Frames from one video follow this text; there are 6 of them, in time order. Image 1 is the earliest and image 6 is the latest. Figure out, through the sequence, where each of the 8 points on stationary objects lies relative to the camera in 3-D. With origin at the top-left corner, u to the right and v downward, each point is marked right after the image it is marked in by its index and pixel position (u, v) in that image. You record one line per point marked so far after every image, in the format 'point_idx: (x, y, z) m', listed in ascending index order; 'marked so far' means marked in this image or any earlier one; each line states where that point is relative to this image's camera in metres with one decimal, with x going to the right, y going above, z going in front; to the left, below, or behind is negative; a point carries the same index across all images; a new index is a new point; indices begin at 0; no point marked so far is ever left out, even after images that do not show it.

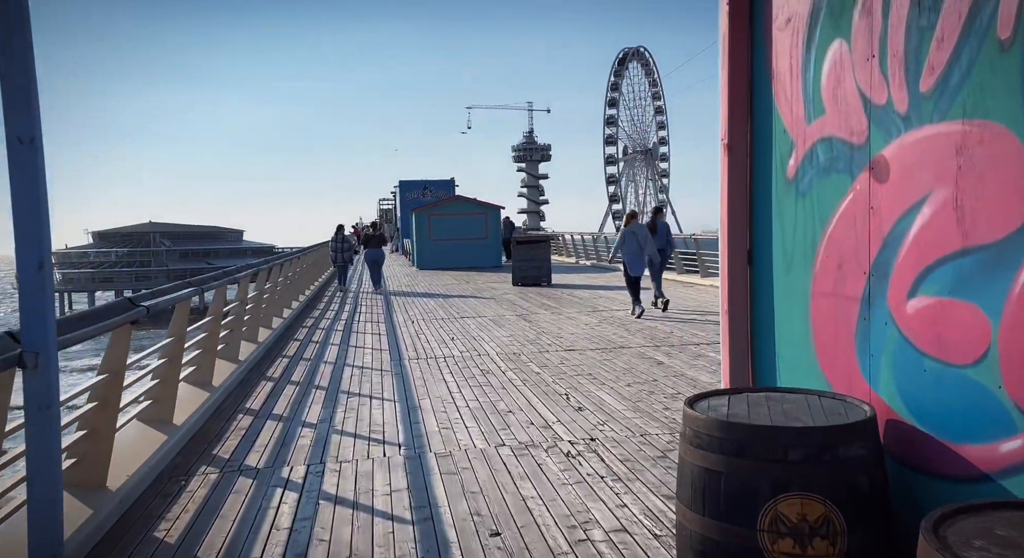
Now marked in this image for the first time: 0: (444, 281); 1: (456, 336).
0: (-1.6, -0.1, +19.0) m
1: (-0.7, -0.7, +9.4) m
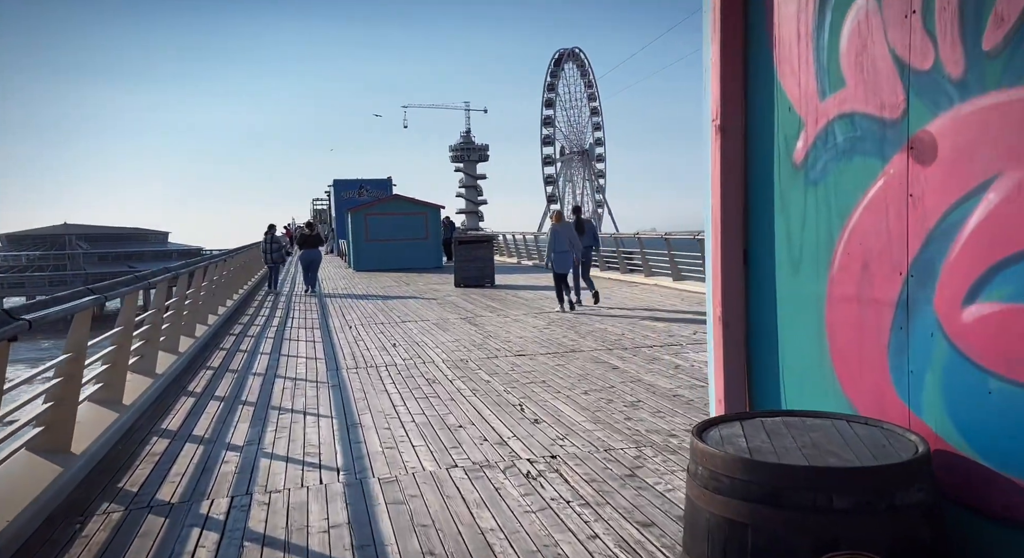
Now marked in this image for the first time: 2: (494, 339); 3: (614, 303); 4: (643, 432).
0: (-3.0, -0.1, +18.3) m
1: (-1.3, -0.7, +8.8) m
2: (-0.2, -0.7, +8.6) m
3: (+1.7, -0.4, +13.3) m
4: (+0.8, -1.0, +5.0) m
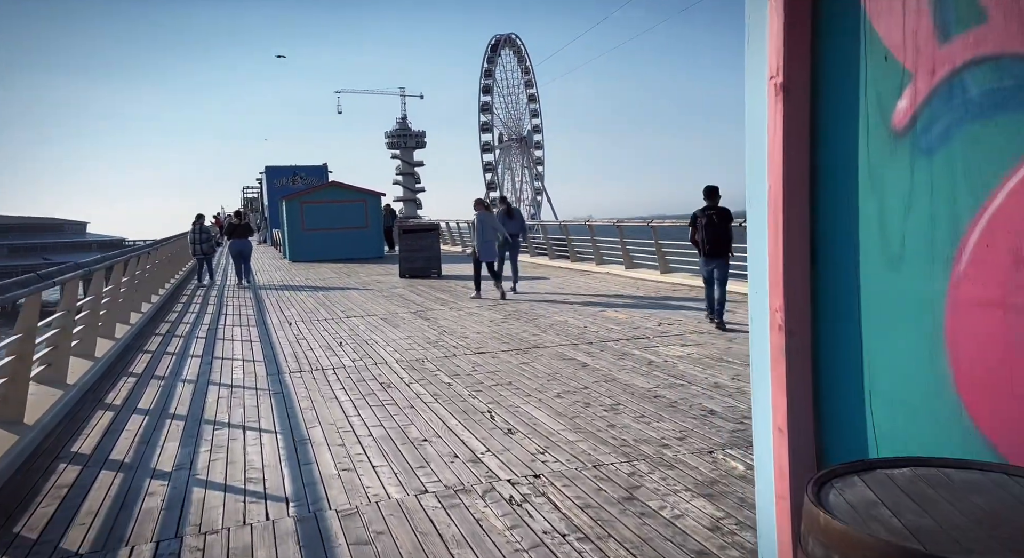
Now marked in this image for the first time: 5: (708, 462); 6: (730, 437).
0: (-4.2, +0.1, +17.4) m
1: (-1.7, -0.6, +8.1) m
2: (-0.6, -0.6, +8.0) m
3: (+0.9, -0.2, +12.8) m
4: (+0.7, -0.9, +4.5) m
5: (+1.0, -0.9, +4.1) m
6: (+1.2, -0.9, +4.5) m
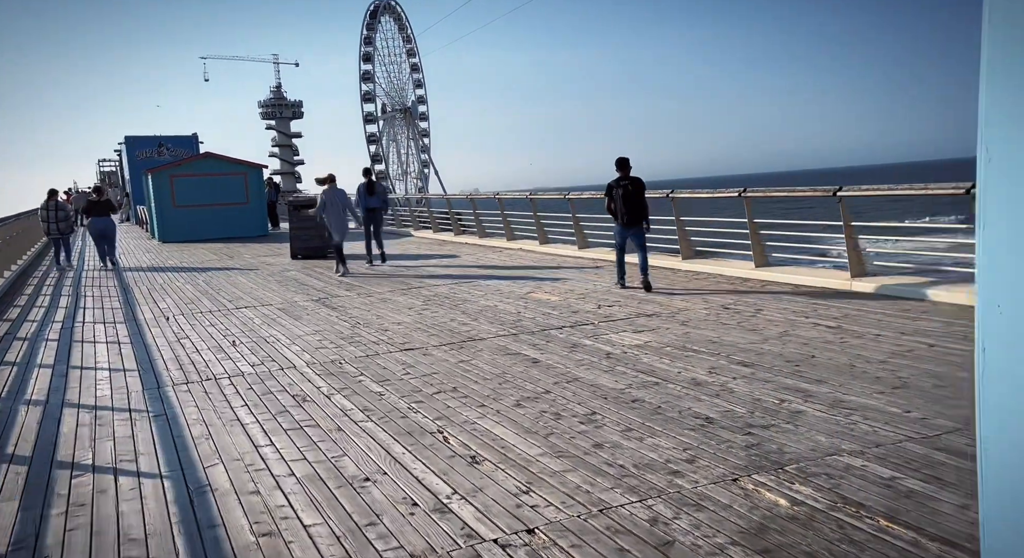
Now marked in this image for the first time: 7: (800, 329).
0: (-6.2, +0.5, +15.7) m
1: (-2.4, -0.5, +6.8) m
2: (-1.3, -0.5, +6.9) m
3: (-0.5, +0.1, +11.8) m
4: (+0.5, -0.9, +3.6) m
5: (+0.9, -0.9, +3.2) m
6: (+1.1, -0.8, +3.7) m
7: (+2.3, -0.4, +6.4) m
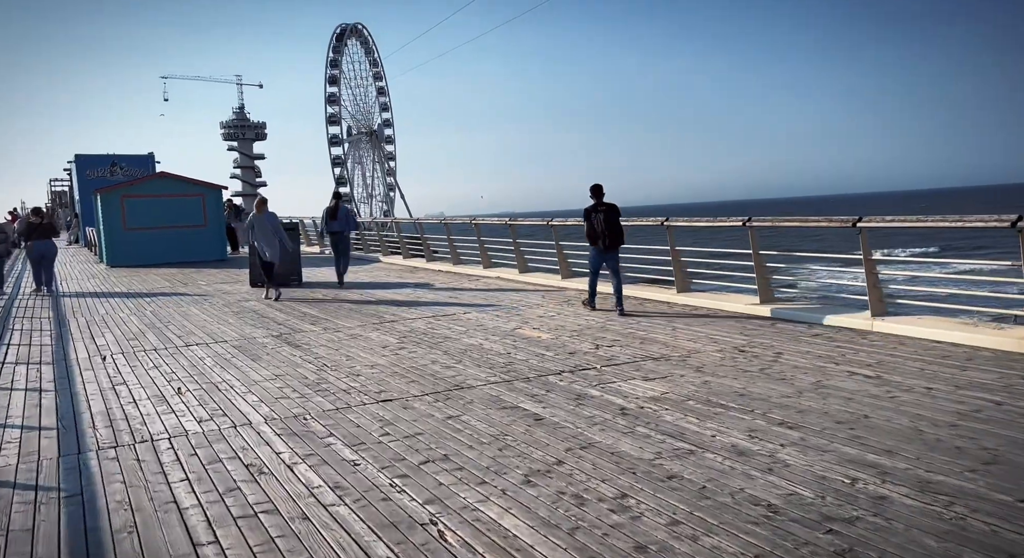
0: (-6.7, 0.0, +14.5) m
1: (-2.4, -0.8, +5.8) m
2: (-1.3, -0.7, +5.9) m
3: (-0.7, -0.3, +10.9) m
4: (+0.6, -1.1, +2.7) m
5: (+1.0, -1.1, +2.4) m
6: (+1.2, -1.0, +2.8) m
7: (+2.3, -0.7, +5.6) m
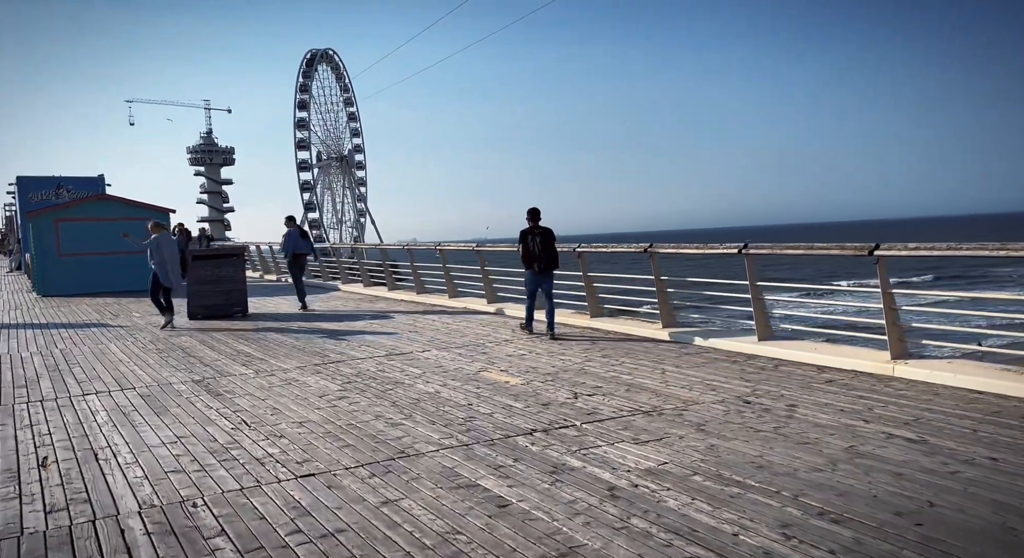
0: (-7.2, -0.6, +13.1) m
1: (-2.7, -1.0, +4.6) m
2: (-1.6, -1.0, +4.7) m
3: (-1.2, -0.7, +9.7) m
4: (+0.5, -1.2, +1.5) m
5: (+0.9, -1.2, +1.2) m
6: (+1.0, -1.2, +1.7) m
7: (+2.1, -0.9, +4.5) m
